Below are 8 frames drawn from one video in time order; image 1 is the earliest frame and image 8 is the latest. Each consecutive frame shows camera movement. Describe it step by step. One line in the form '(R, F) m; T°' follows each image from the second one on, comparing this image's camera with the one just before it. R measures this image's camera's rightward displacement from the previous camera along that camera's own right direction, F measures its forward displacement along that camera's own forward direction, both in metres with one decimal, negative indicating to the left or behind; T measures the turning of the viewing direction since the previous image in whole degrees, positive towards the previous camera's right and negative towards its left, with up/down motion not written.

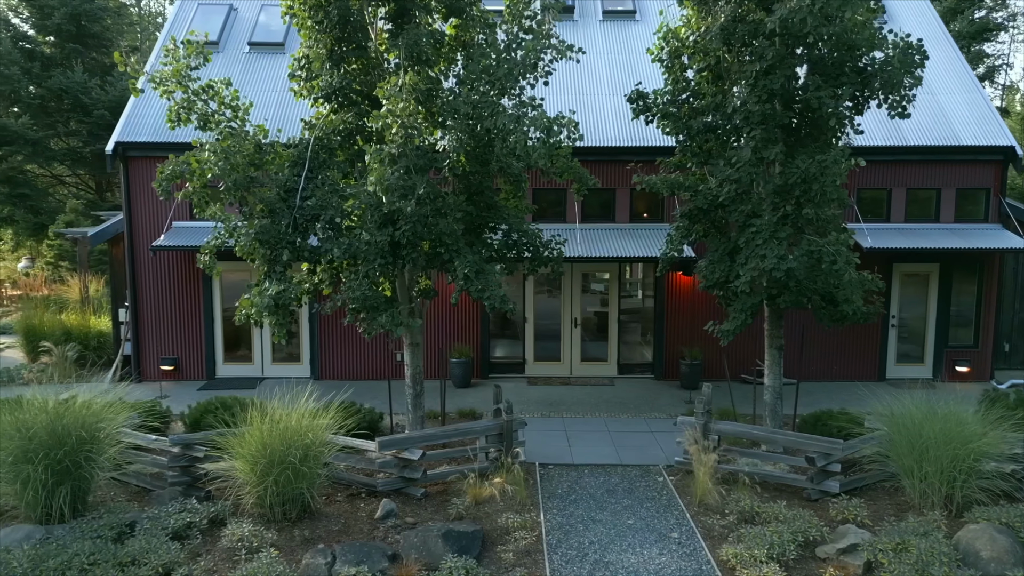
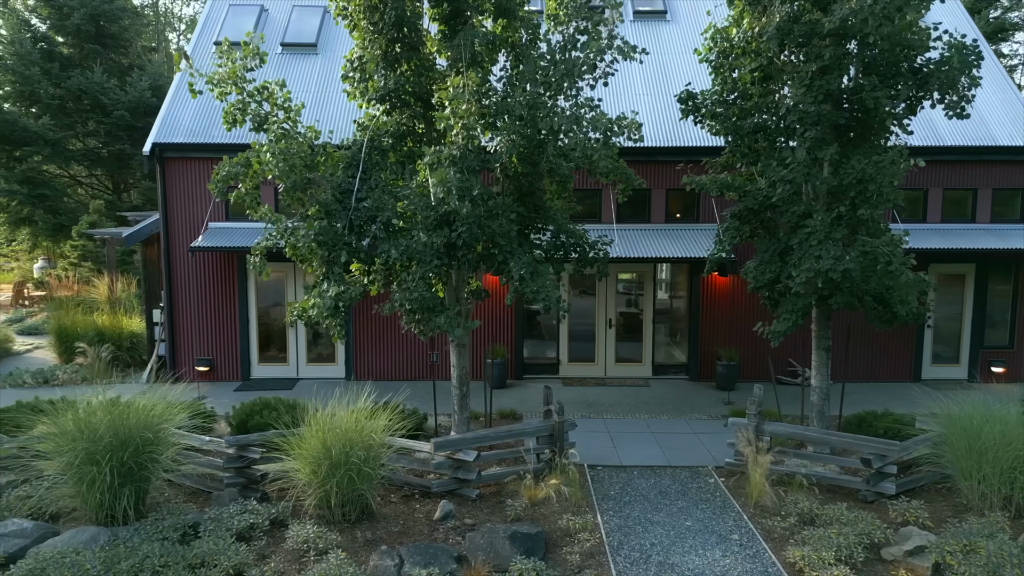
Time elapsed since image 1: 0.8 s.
(-0.5, 0.0) m; 0°
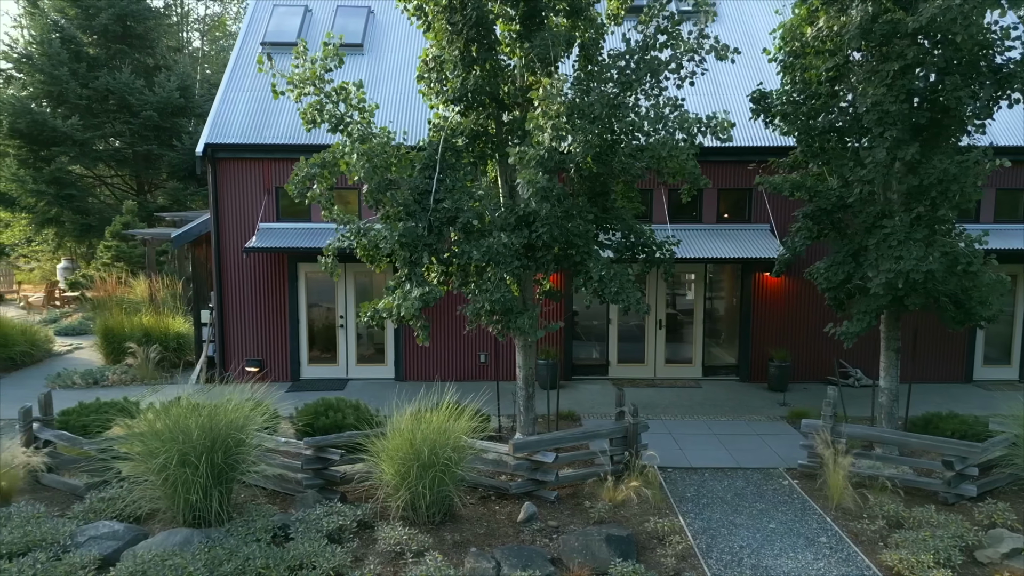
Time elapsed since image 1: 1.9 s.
(-0.6, 0.0) m; 0°
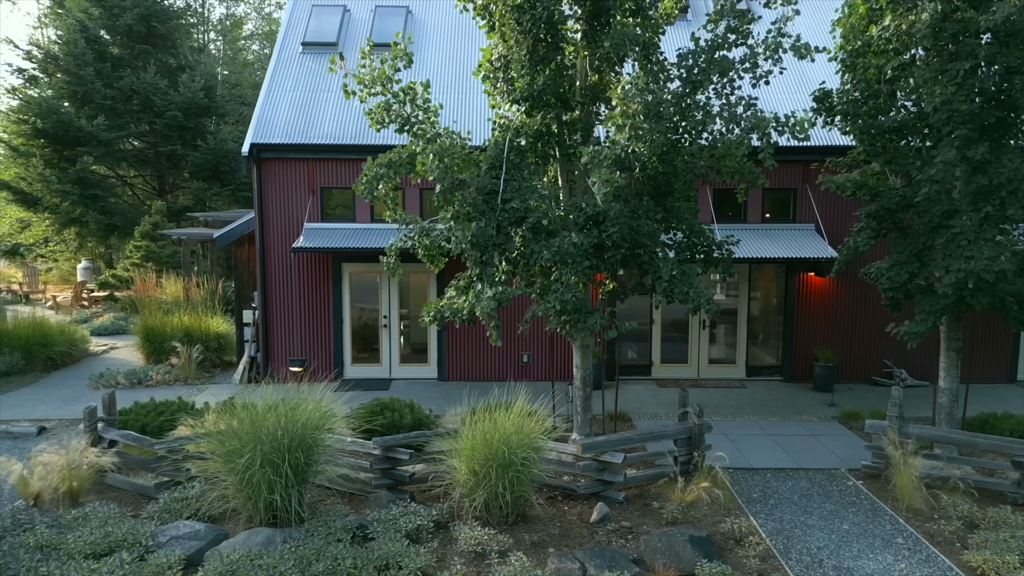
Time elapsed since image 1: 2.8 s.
(-0.6, 0.0) m; 0°
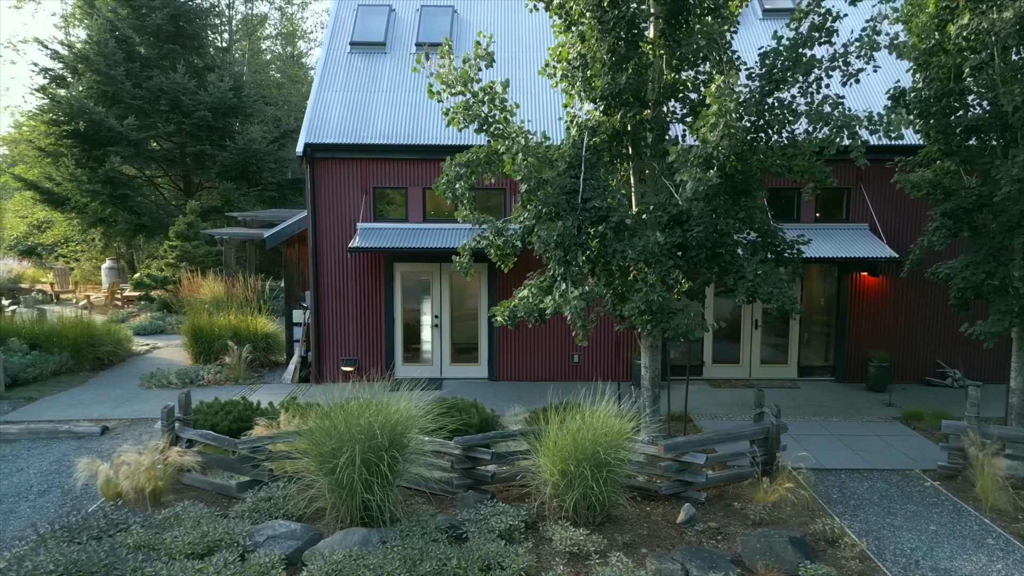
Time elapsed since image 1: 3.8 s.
(-0.7, 0.0) m; 0°
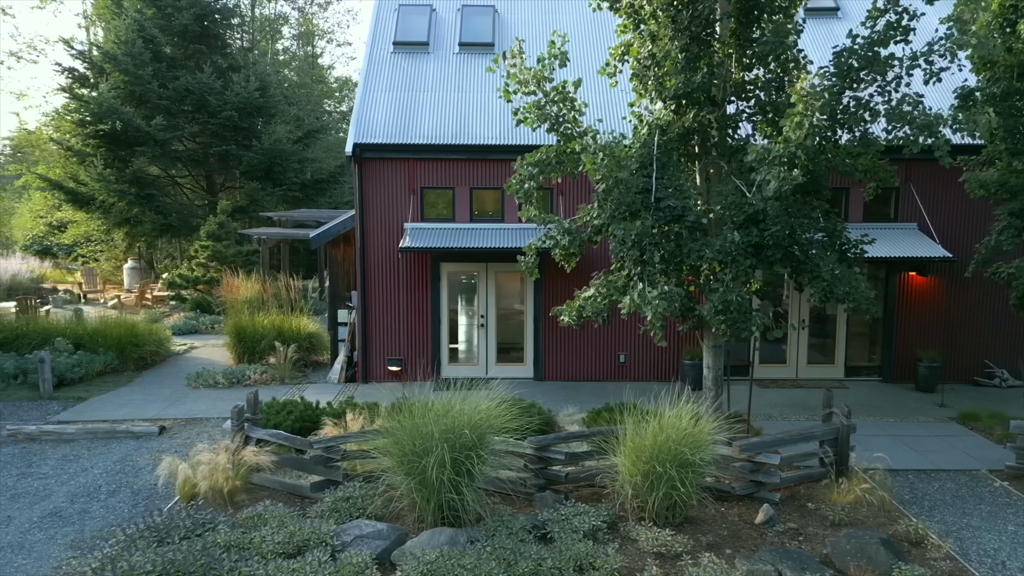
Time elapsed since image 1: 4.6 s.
(-0.6, 0.0) m; 0°
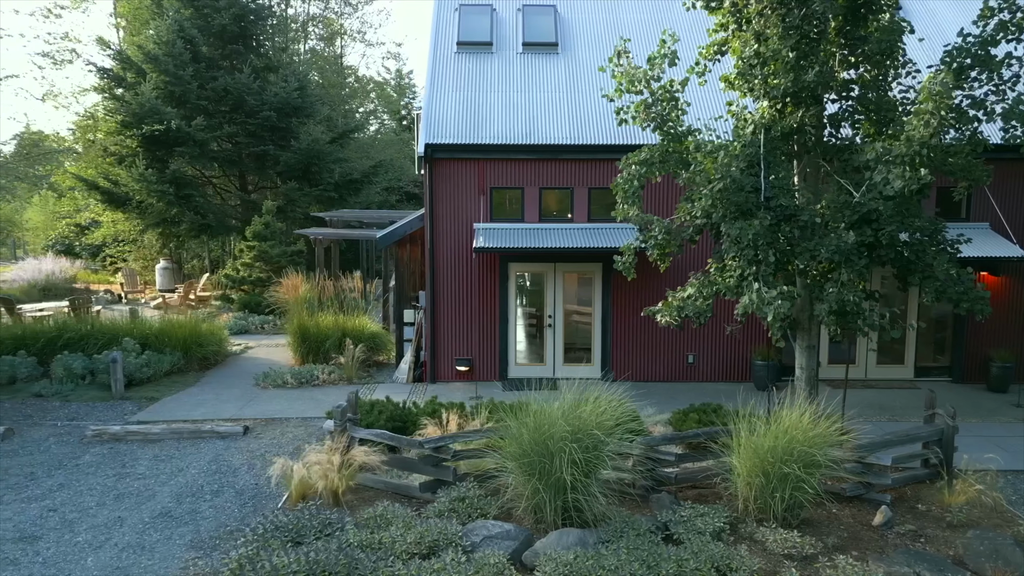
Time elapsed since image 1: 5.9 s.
(-0.9, 0.0) m; 0°
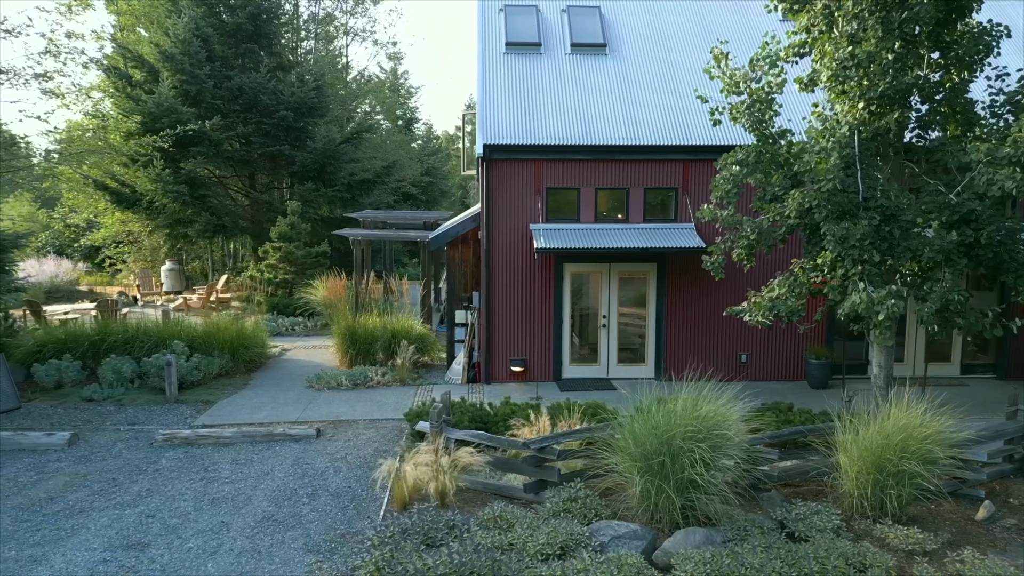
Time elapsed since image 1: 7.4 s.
(-1.0, 0.0) m; +2°
